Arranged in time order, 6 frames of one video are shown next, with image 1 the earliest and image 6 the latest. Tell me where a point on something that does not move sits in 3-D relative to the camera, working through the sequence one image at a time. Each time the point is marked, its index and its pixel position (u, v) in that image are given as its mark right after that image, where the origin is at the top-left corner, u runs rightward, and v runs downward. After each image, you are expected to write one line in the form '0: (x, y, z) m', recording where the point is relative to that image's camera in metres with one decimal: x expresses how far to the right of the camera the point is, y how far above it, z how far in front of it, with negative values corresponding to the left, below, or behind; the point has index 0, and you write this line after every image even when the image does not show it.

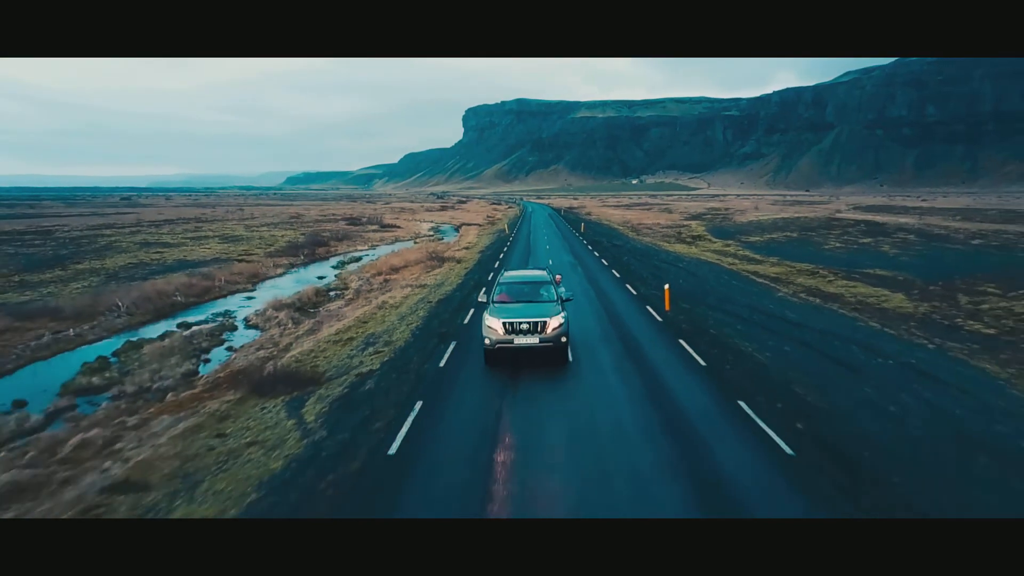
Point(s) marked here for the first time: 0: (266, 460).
0: (-2.7, -1.7, +9.9) m
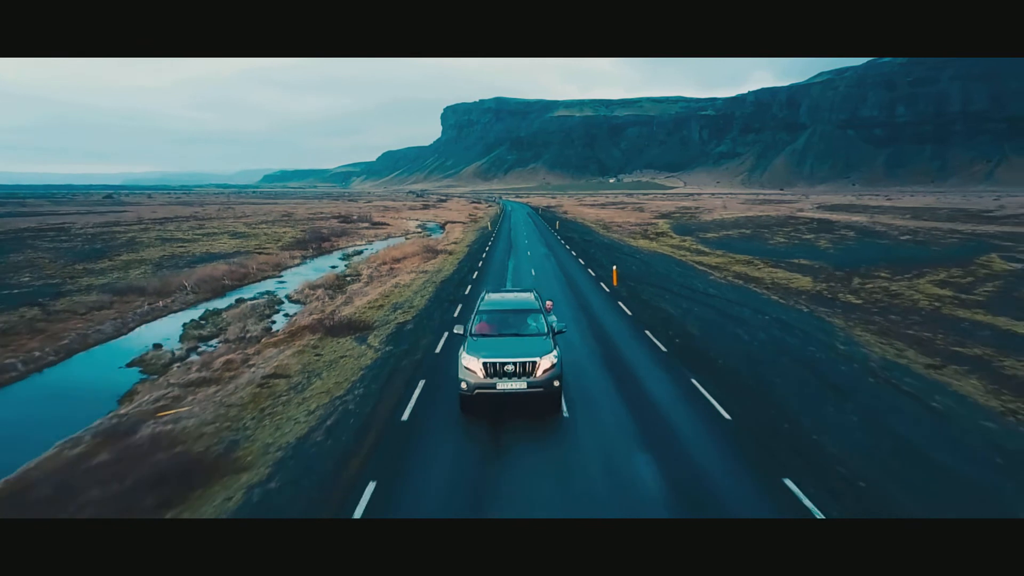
0: (-2.8, -1.2, +15.8) m
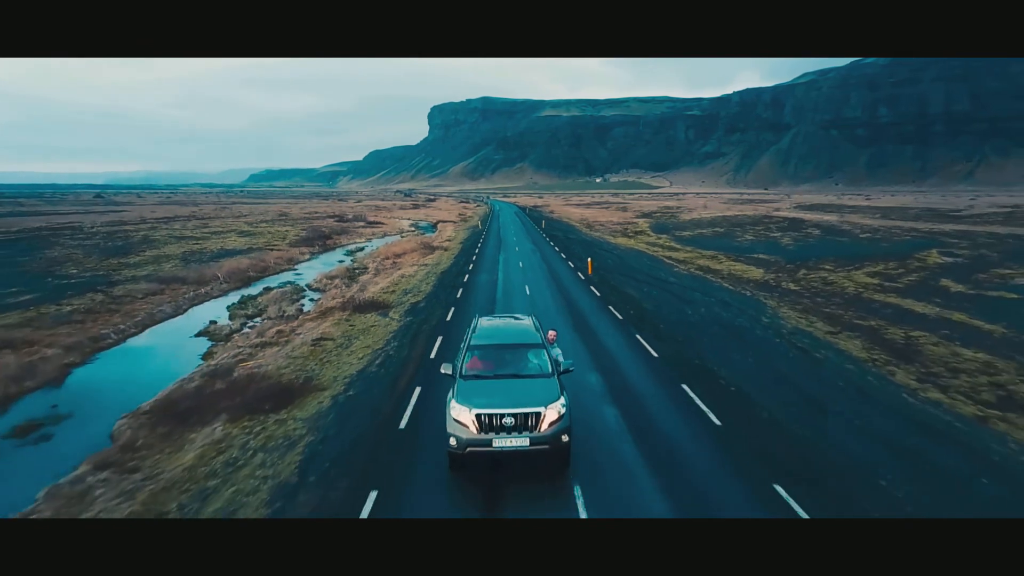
0: (-3.0, -0.9, +20.1) m
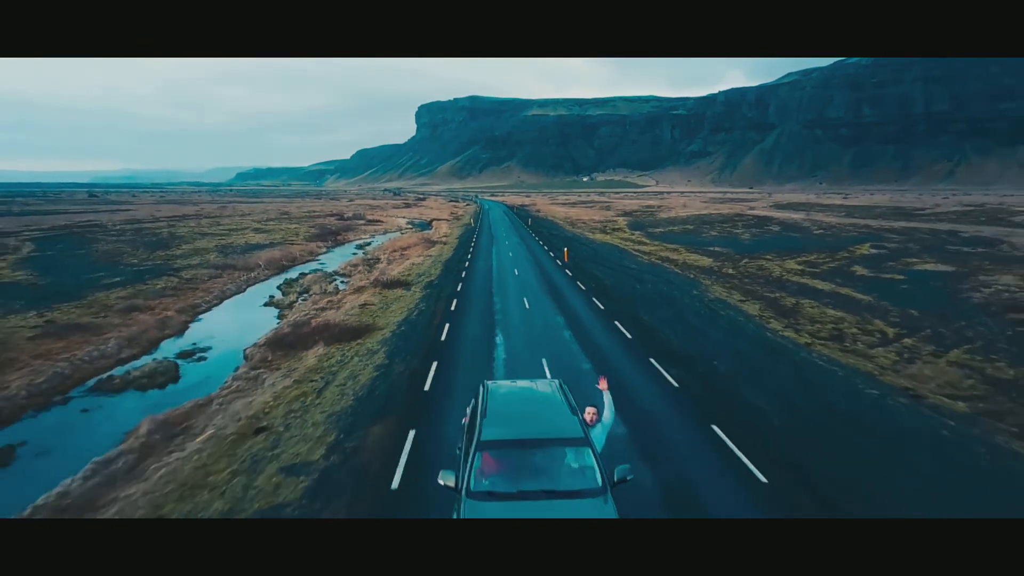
0: (-3.3, -0.2, +26.9) m
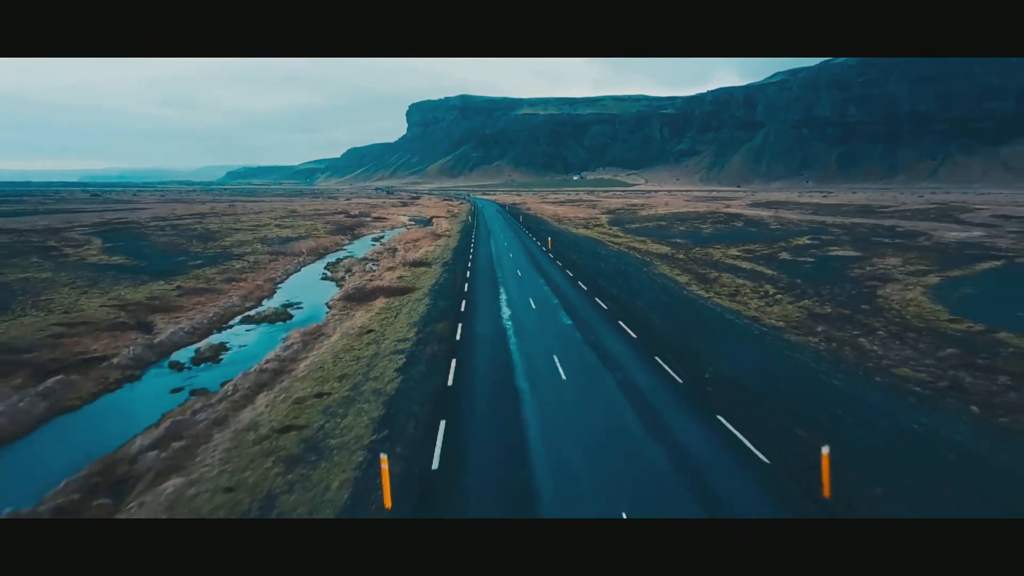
0: (-3.4, +0.8, +36.2) m
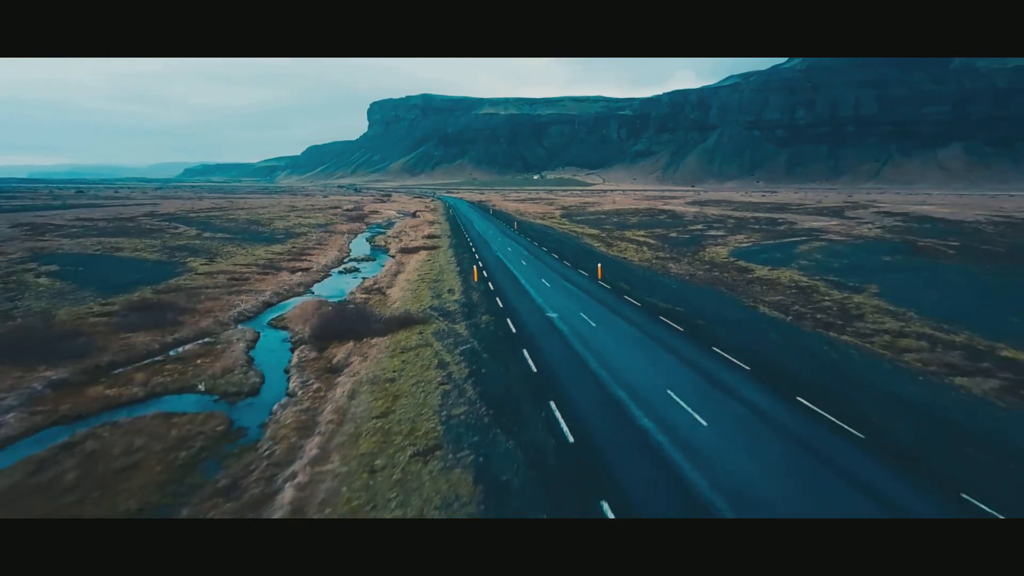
0: (-4.8, +3.3, +57.7) m
